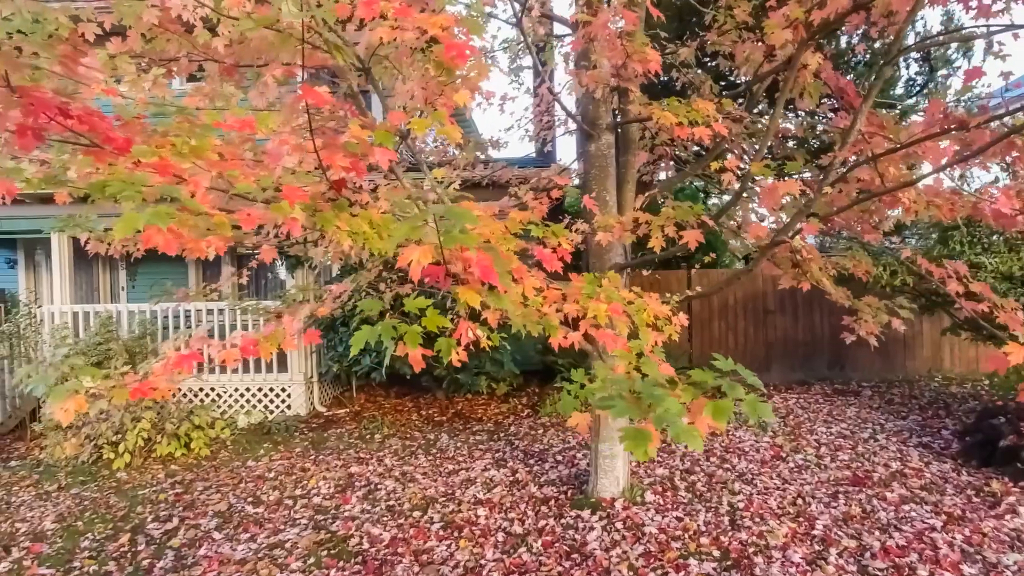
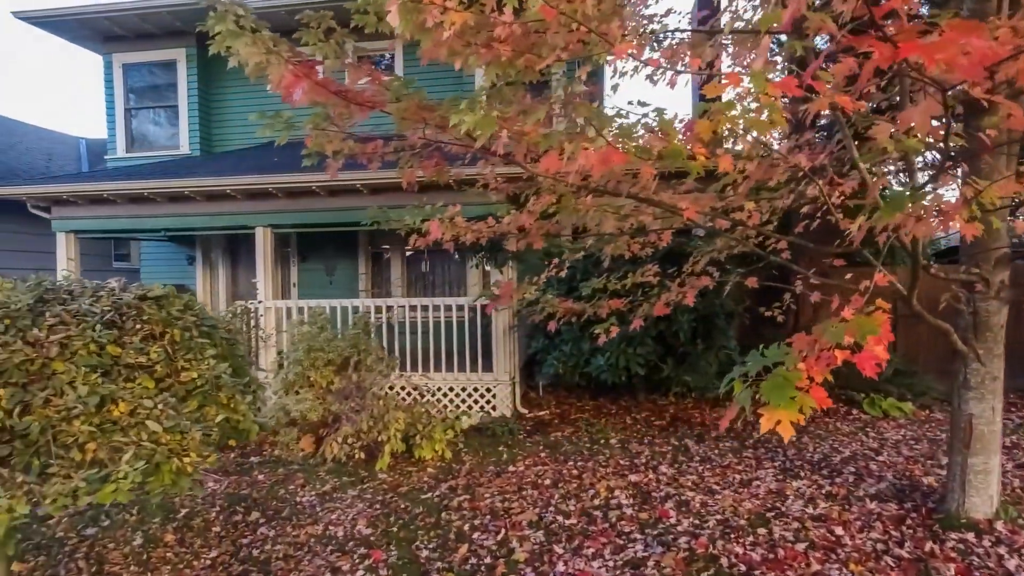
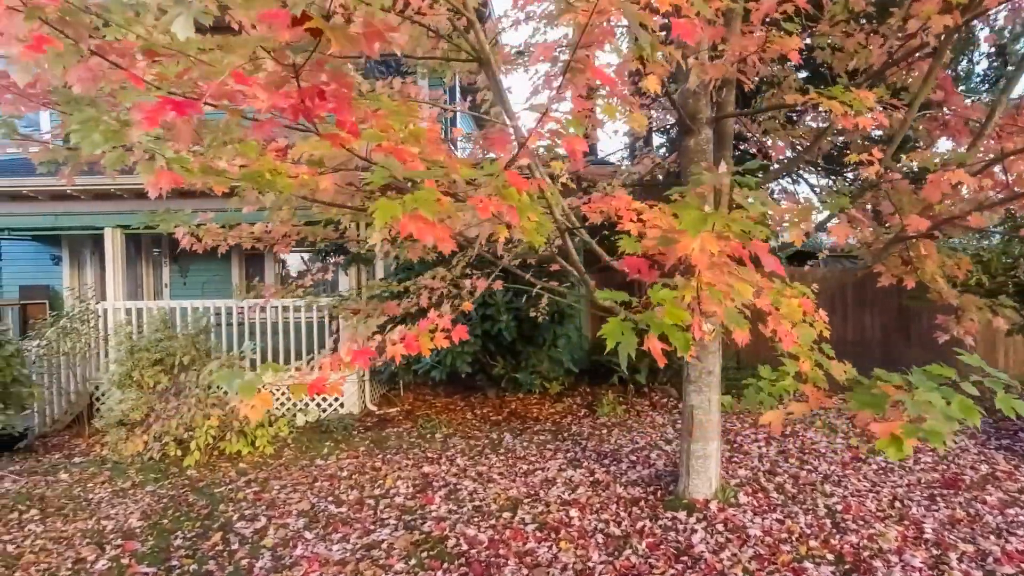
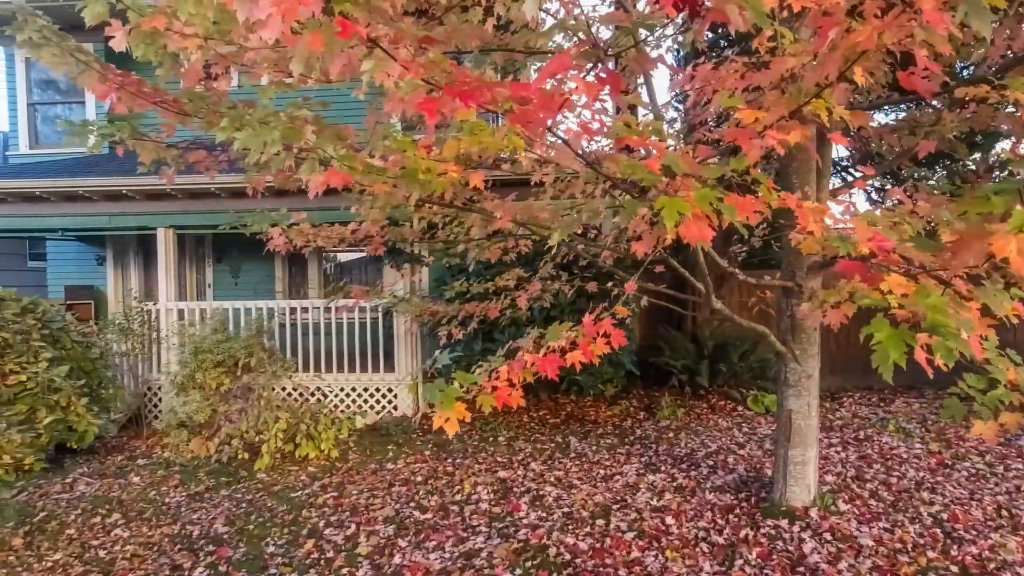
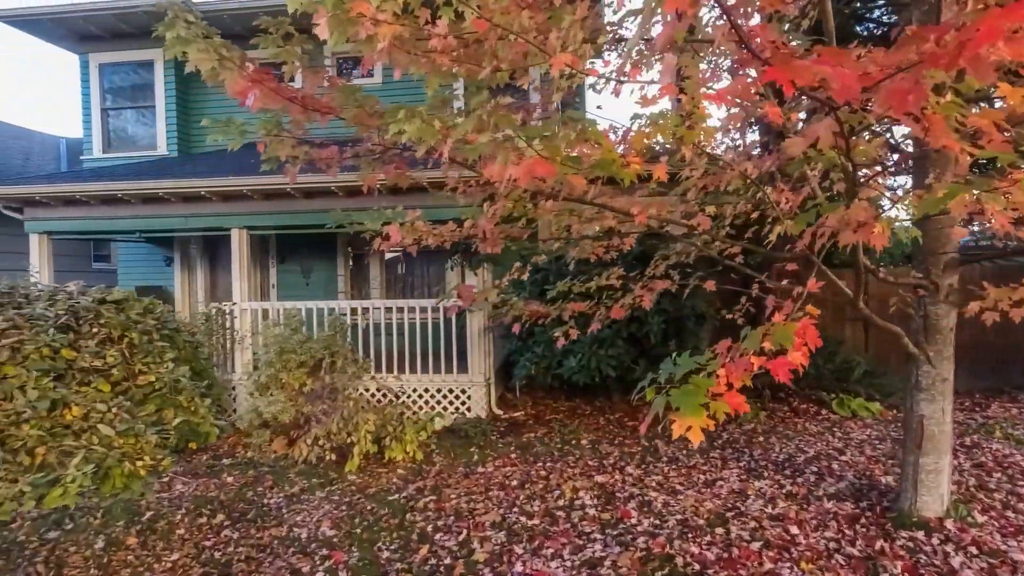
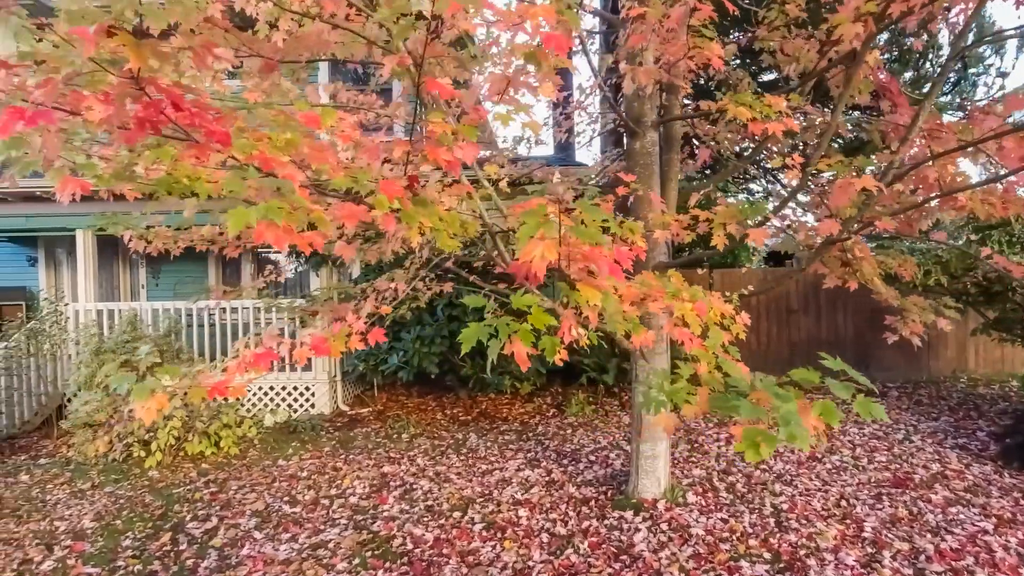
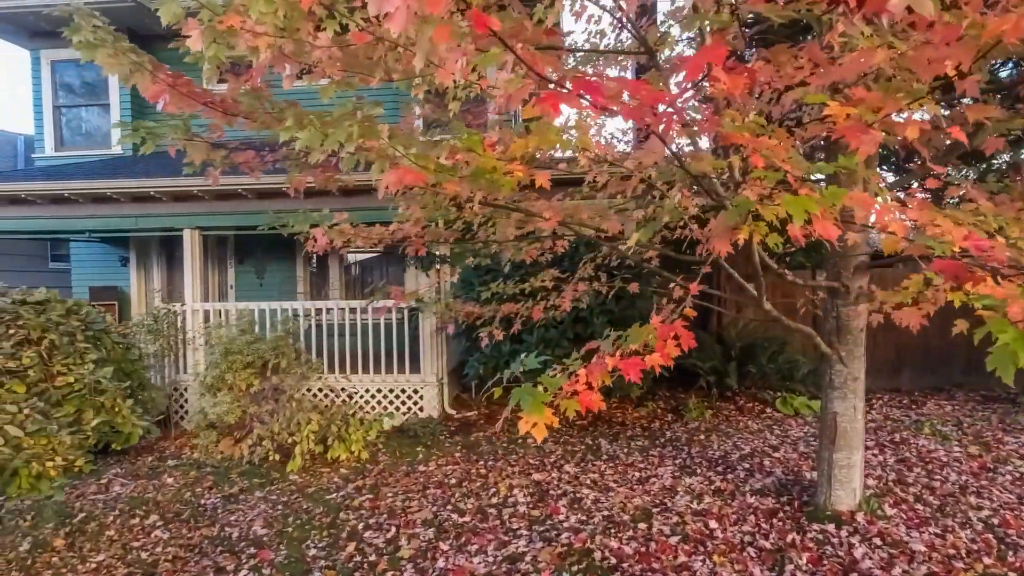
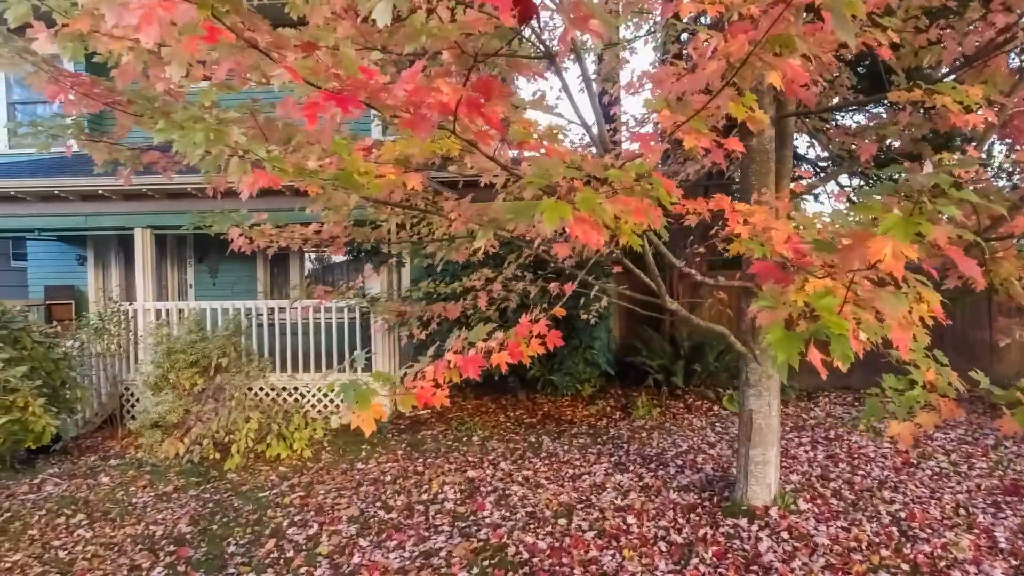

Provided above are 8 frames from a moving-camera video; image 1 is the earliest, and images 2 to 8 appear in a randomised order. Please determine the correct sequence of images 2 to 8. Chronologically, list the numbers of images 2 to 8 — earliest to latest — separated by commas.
6, 3, 8, 4, 7, 5, 2
